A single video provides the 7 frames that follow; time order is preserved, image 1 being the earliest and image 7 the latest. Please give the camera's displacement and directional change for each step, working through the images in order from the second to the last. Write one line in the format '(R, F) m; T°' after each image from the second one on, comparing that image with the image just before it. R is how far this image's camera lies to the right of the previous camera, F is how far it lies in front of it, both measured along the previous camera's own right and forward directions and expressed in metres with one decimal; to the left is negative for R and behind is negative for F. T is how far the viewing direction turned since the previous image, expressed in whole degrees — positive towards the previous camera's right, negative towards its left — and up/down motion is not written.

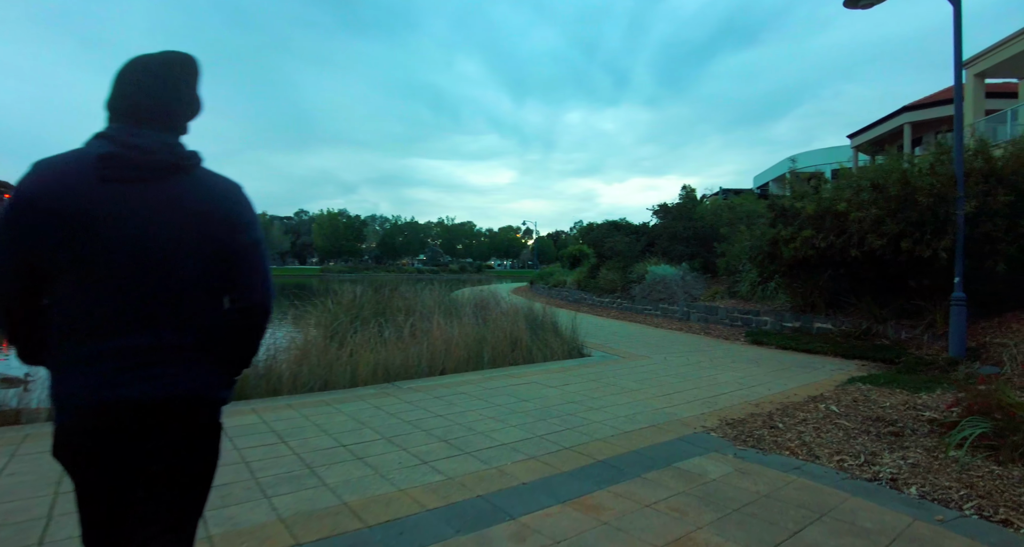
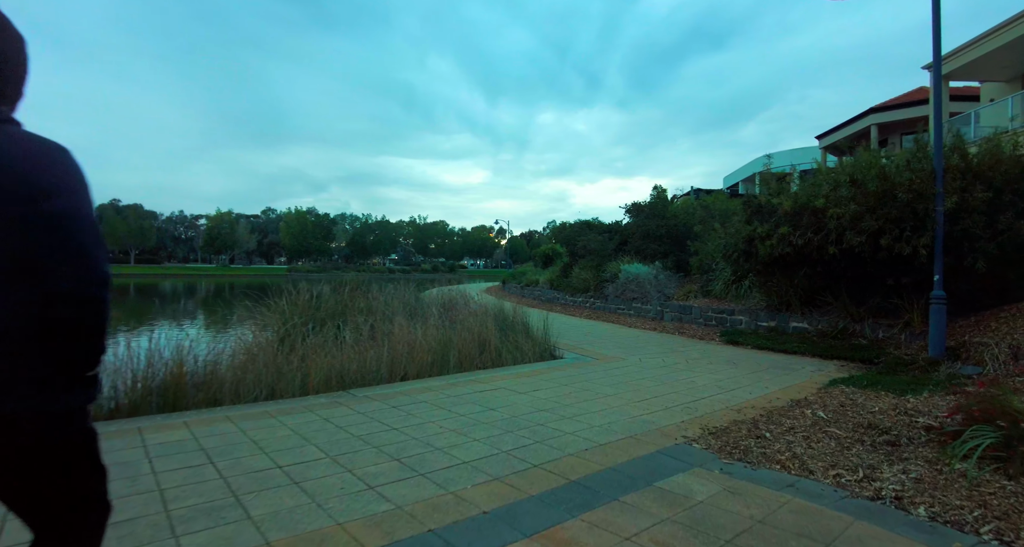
(+0.1, +0.5) m; +3°
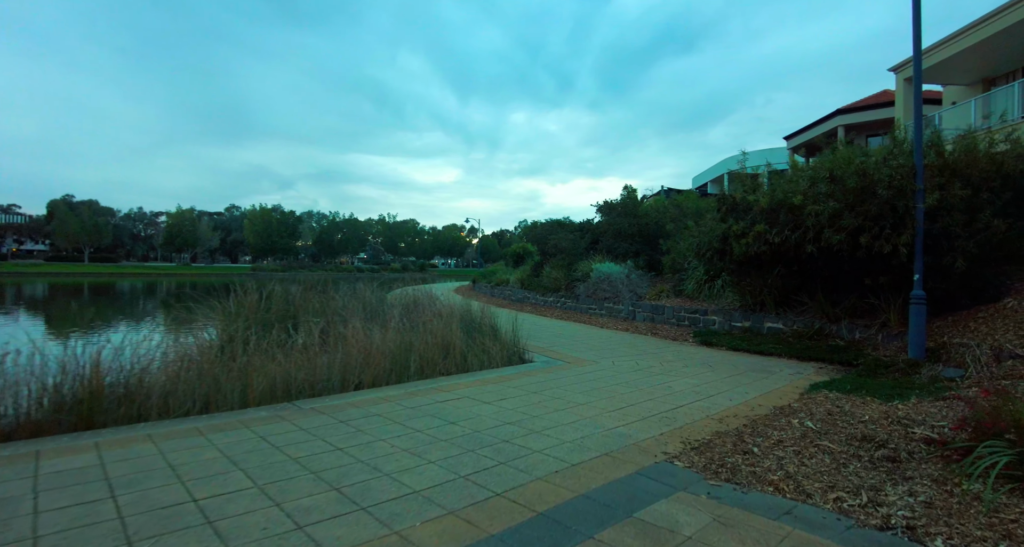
(+0.1, +0.5) m; +3°
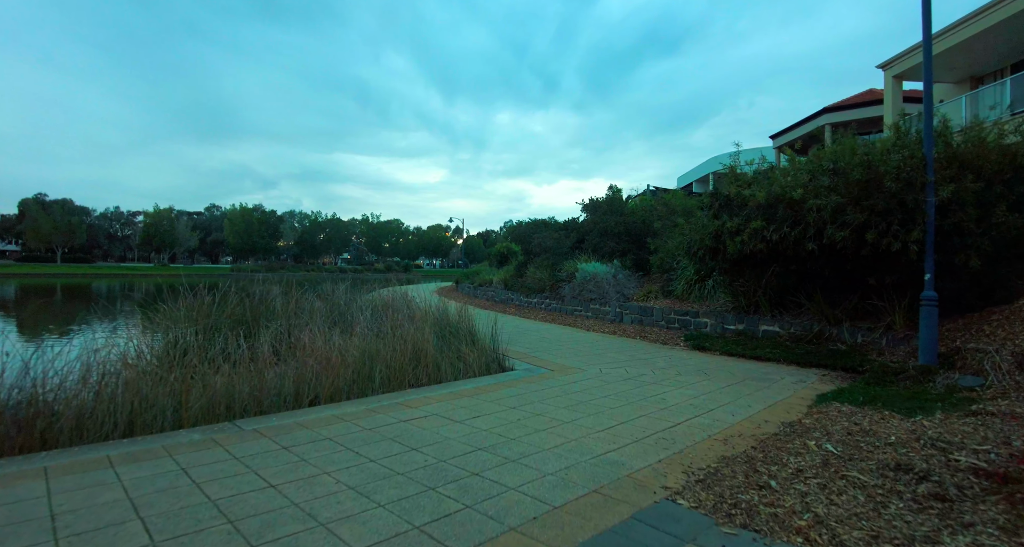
(+0.1, +0.7) m; +2°
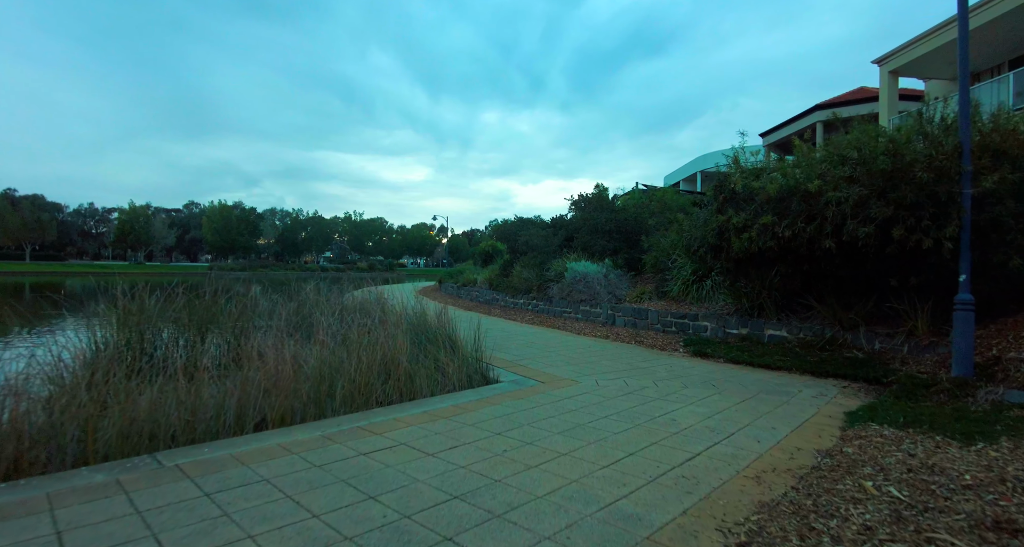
(0.0, +0.8) m; +2°
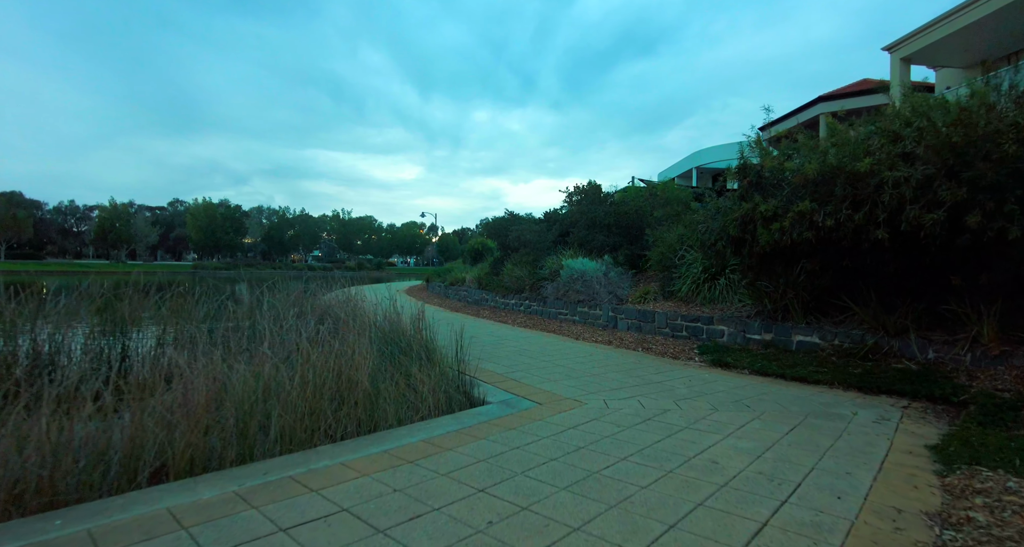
(0.0, +1.2) m; +1°
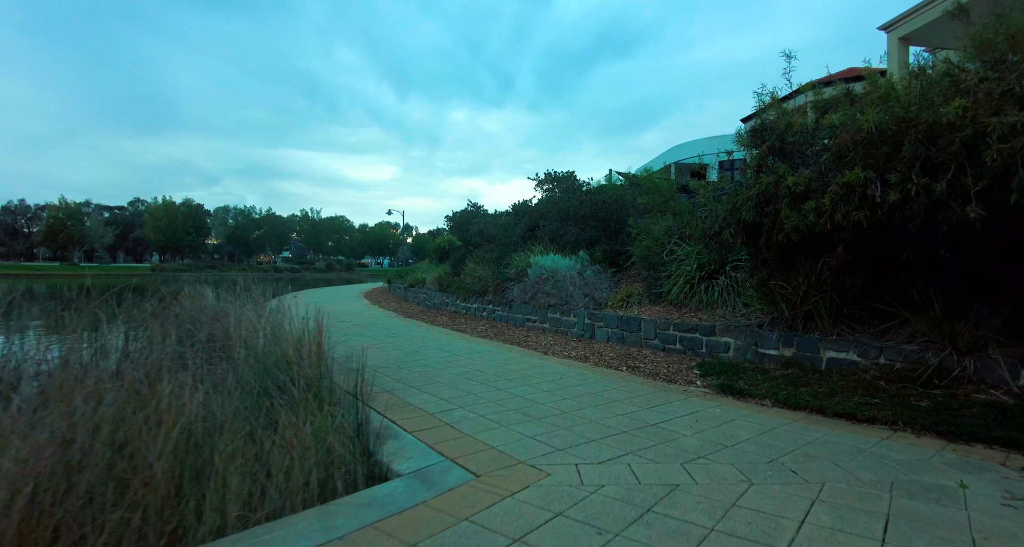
(+0.4, +1.9) m; +3°
